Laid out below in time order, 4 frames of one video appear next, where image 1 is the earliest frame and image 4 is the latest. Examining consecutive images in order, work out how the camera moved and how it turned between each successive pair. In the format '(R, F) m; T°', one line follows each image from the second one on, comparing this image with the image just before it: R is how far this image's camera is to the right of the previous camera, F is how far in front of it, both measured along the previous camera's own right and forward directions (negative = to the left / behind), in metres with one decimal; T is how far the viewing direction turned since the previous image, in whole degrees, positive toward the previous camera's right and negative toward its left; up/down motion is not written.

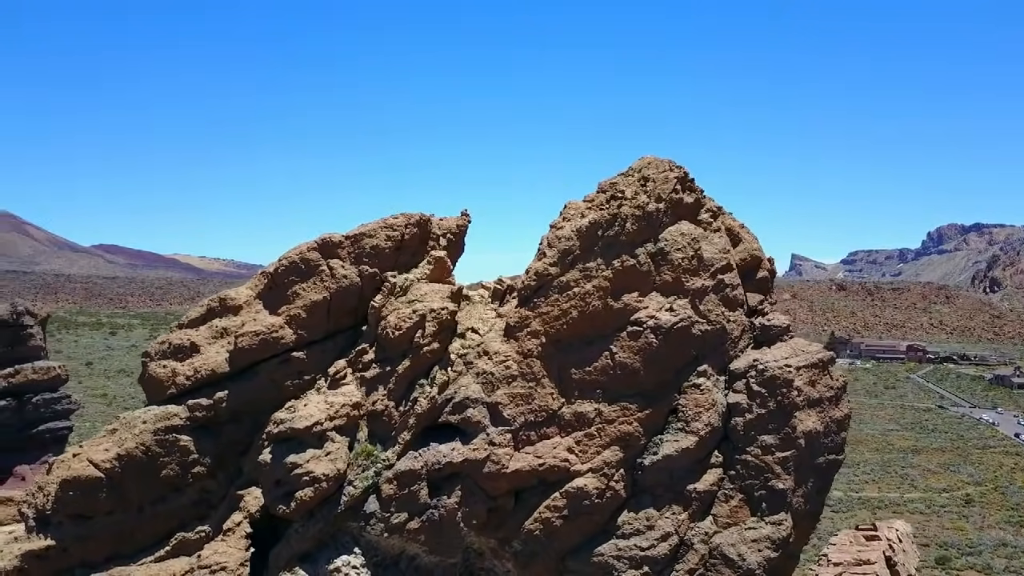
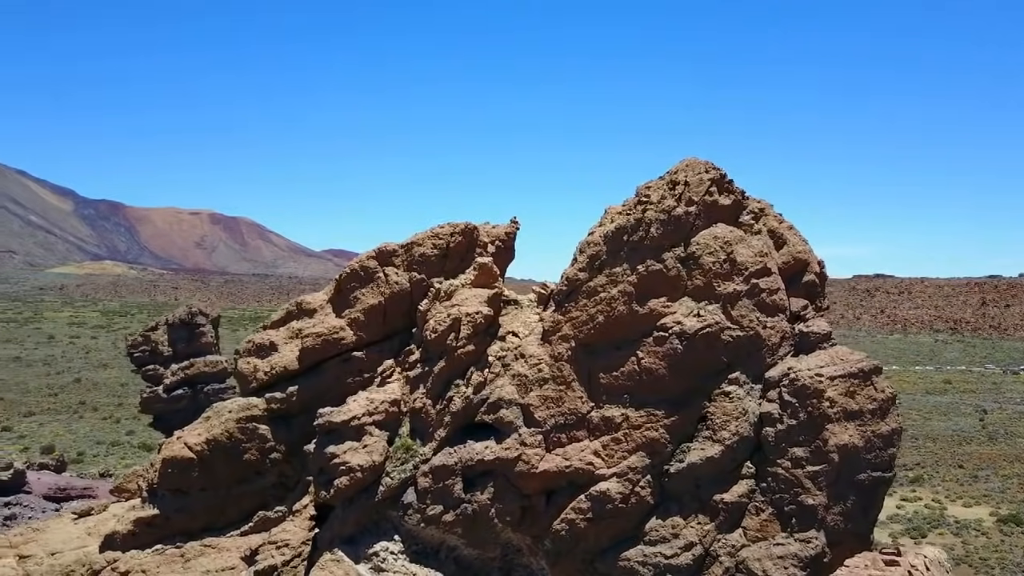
(+2.9, 0.0) m; -15°
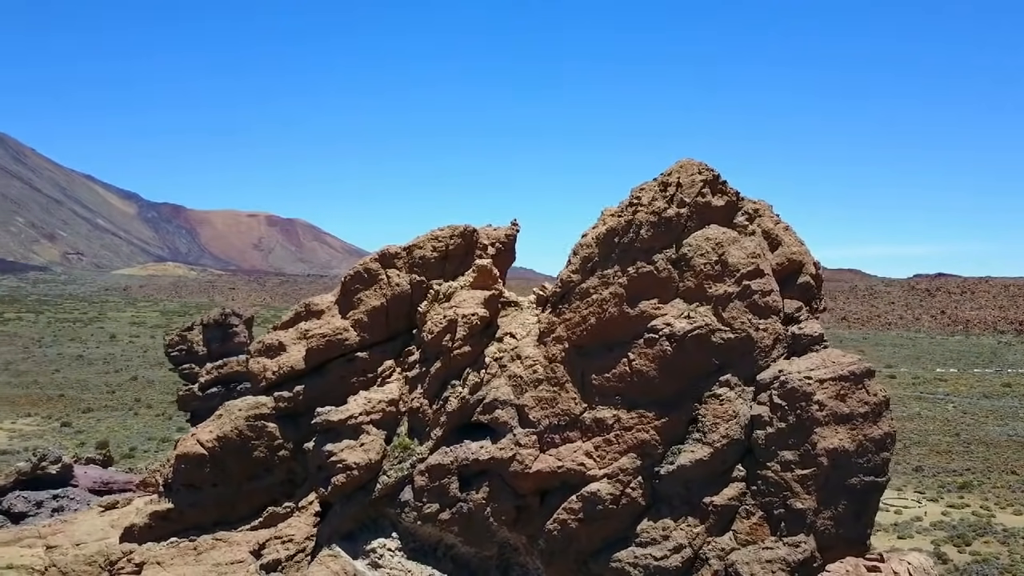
(+0.9, -0.1) m; -4°
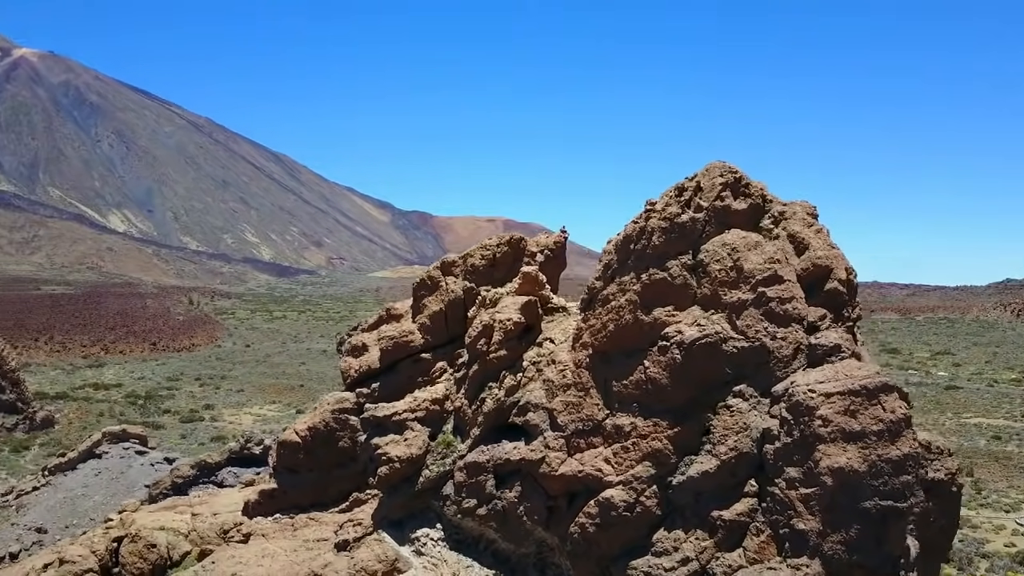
(+3.3, +0.1) m; -17°
